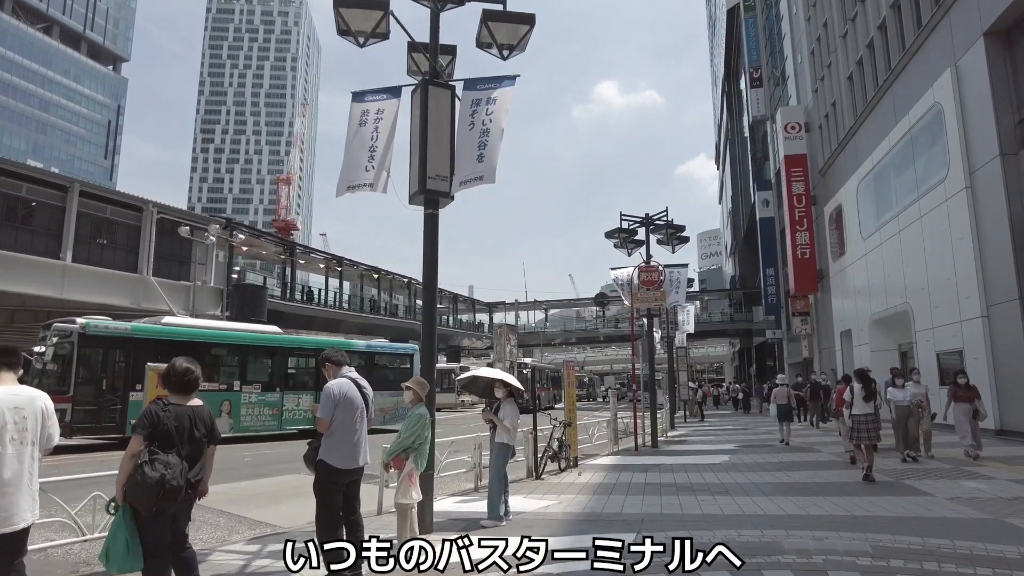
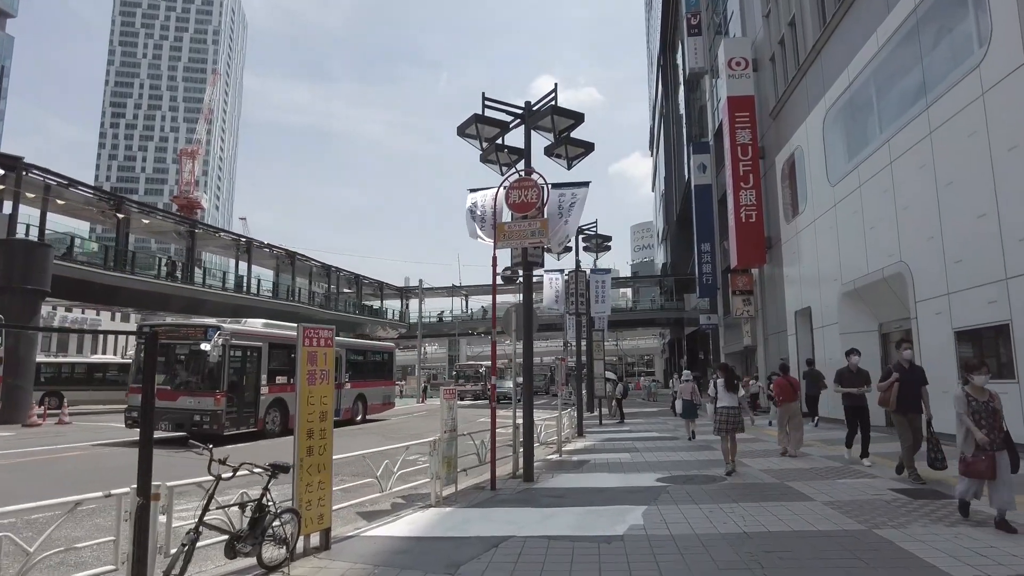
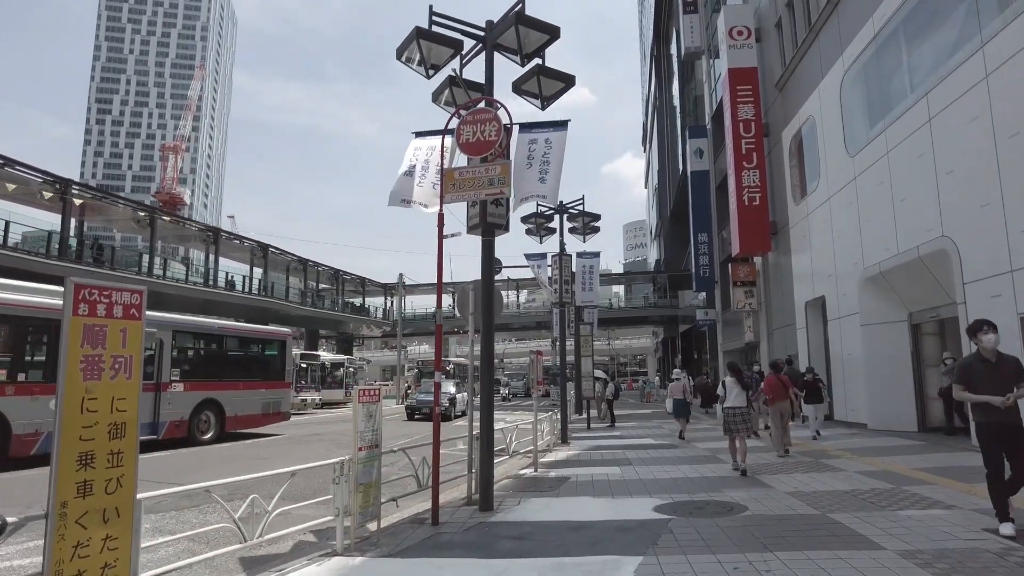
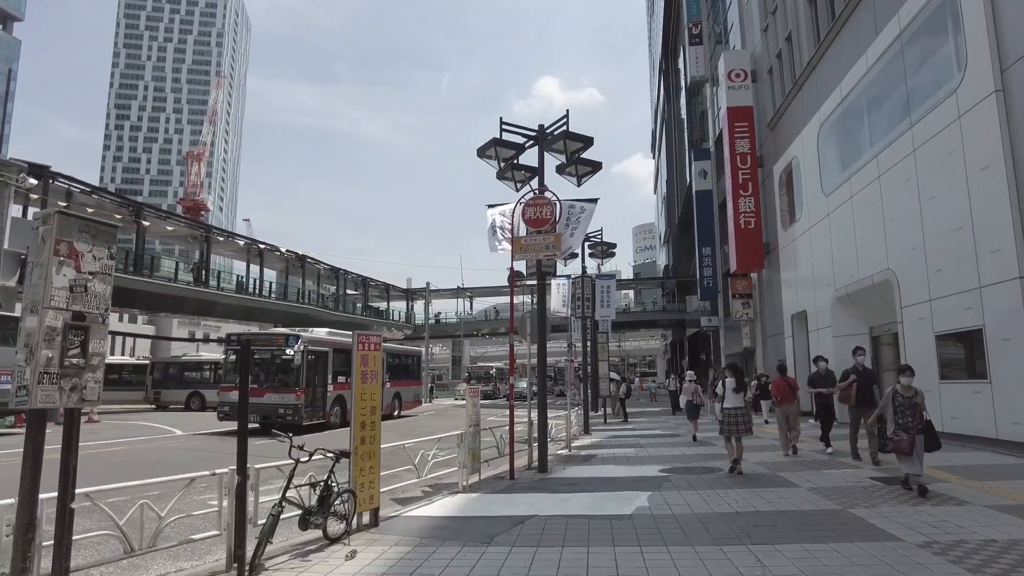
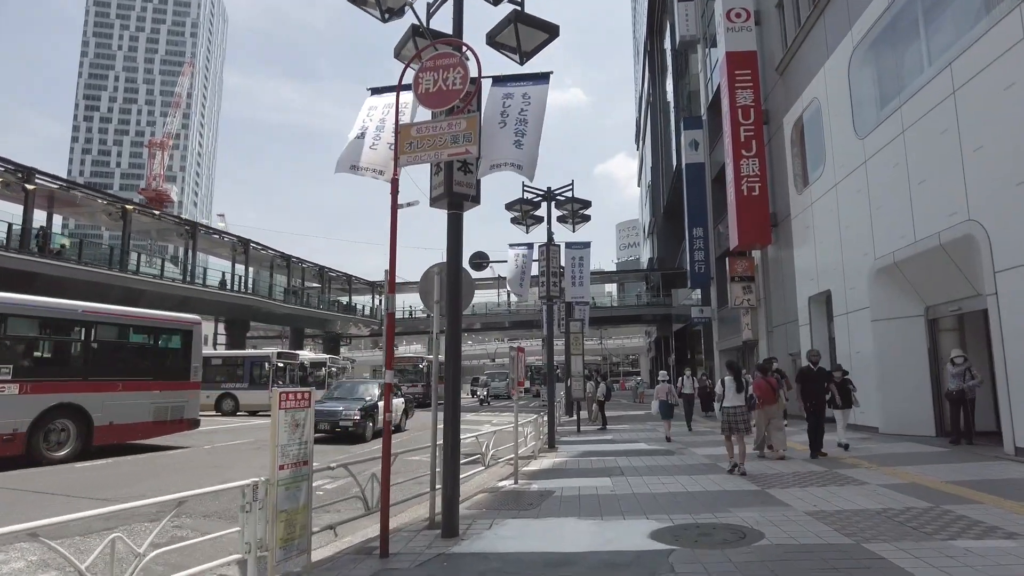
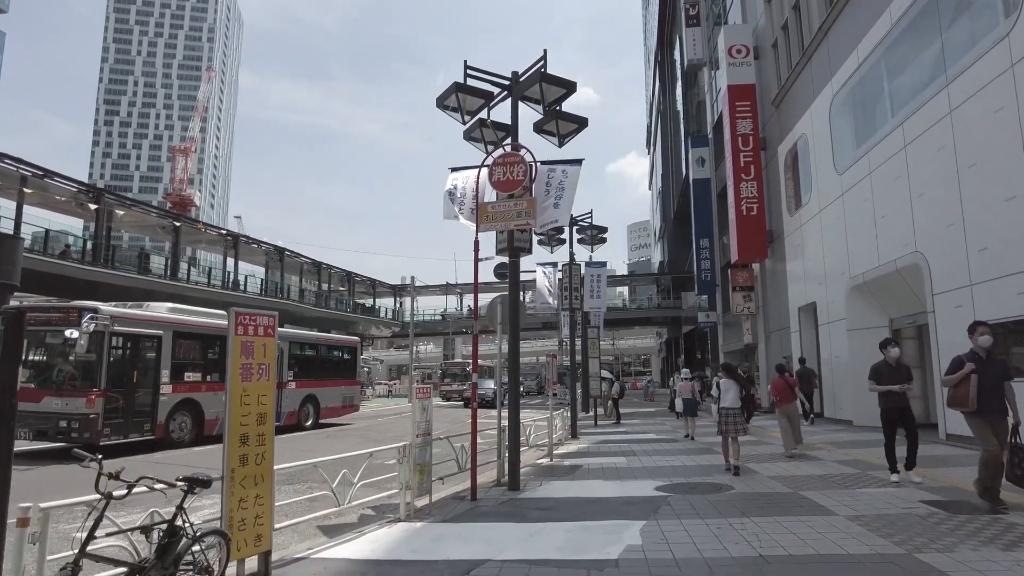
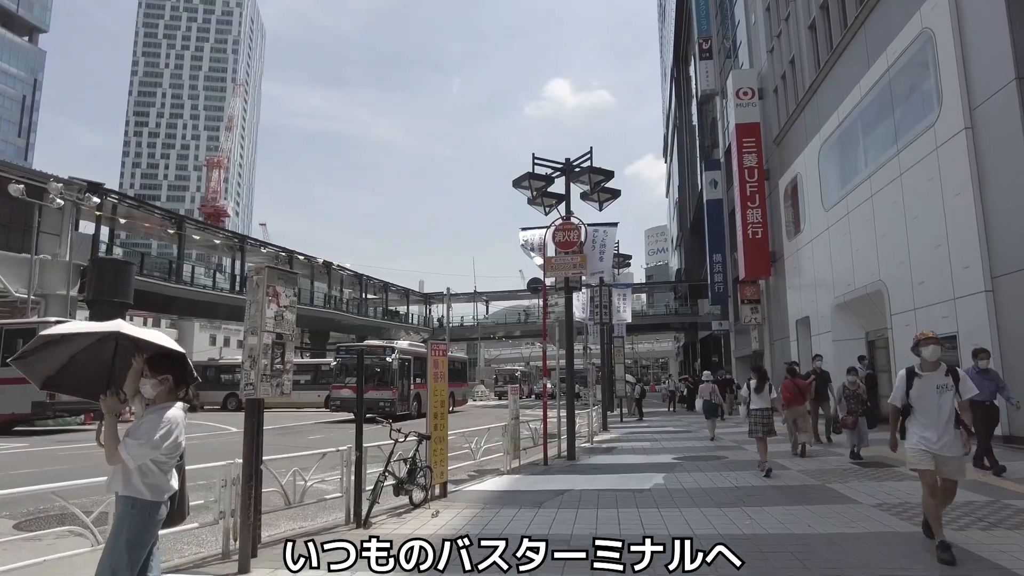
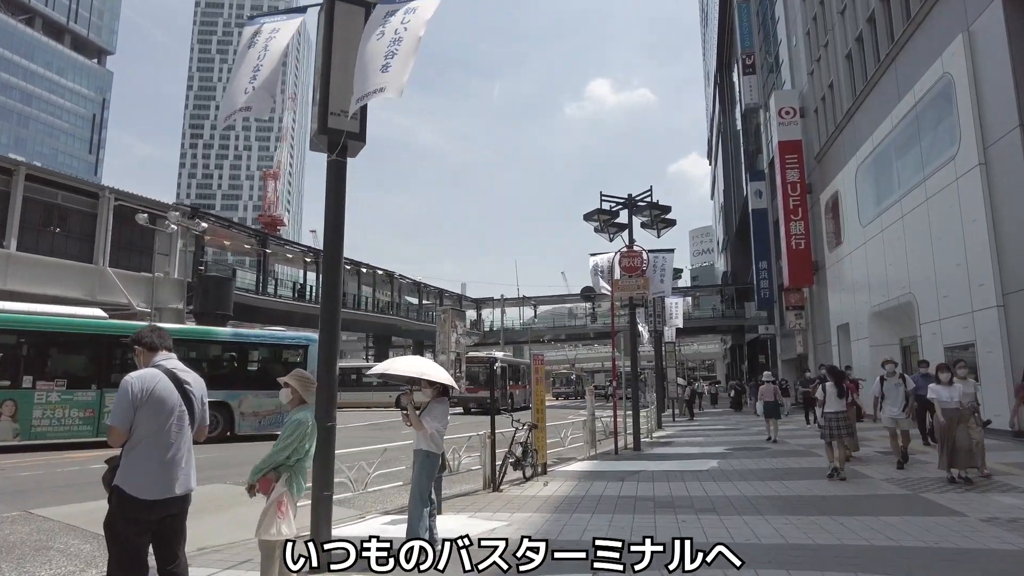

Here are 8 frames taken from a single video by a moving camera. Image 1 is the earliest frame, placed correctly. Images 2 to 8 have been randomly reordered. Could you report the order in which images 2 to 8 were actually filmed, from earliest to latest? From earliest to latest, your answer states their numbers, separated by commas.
8, 7, 4, 2, 6, 3, 5
